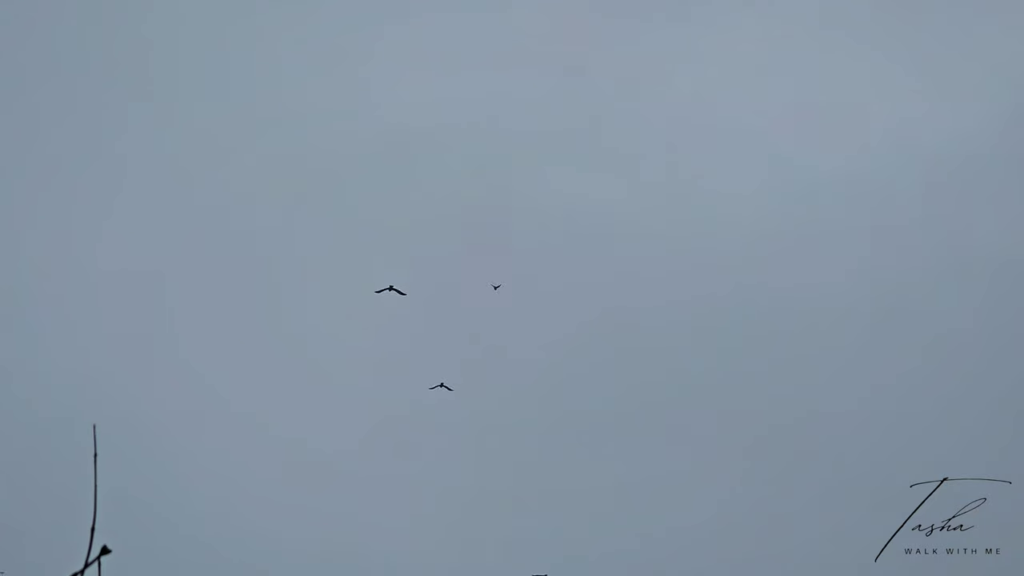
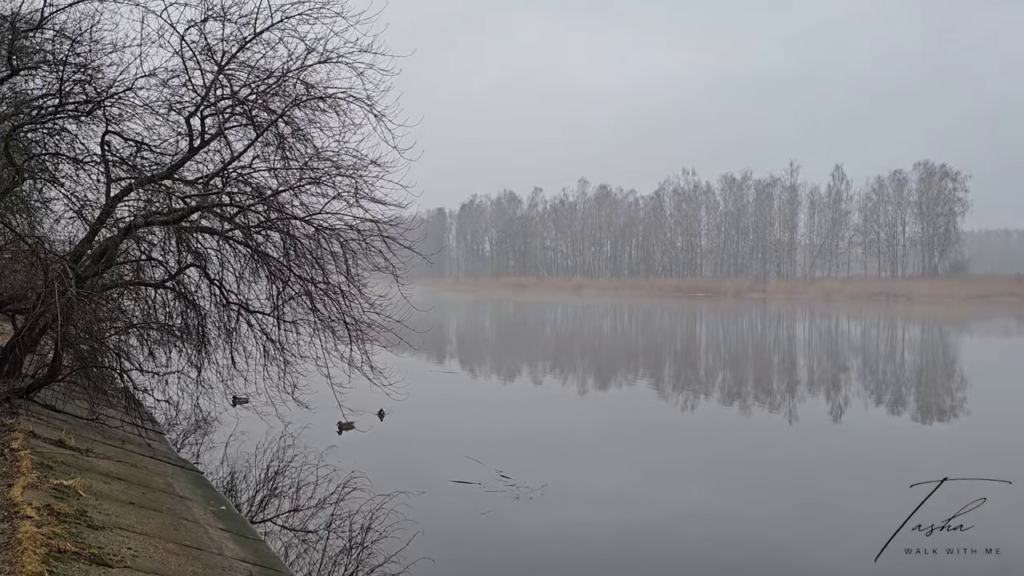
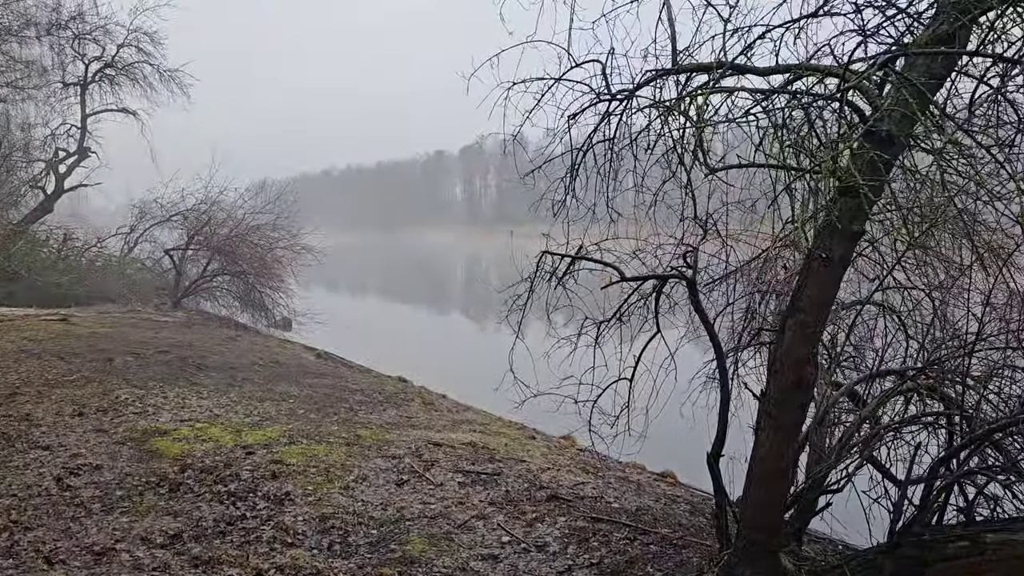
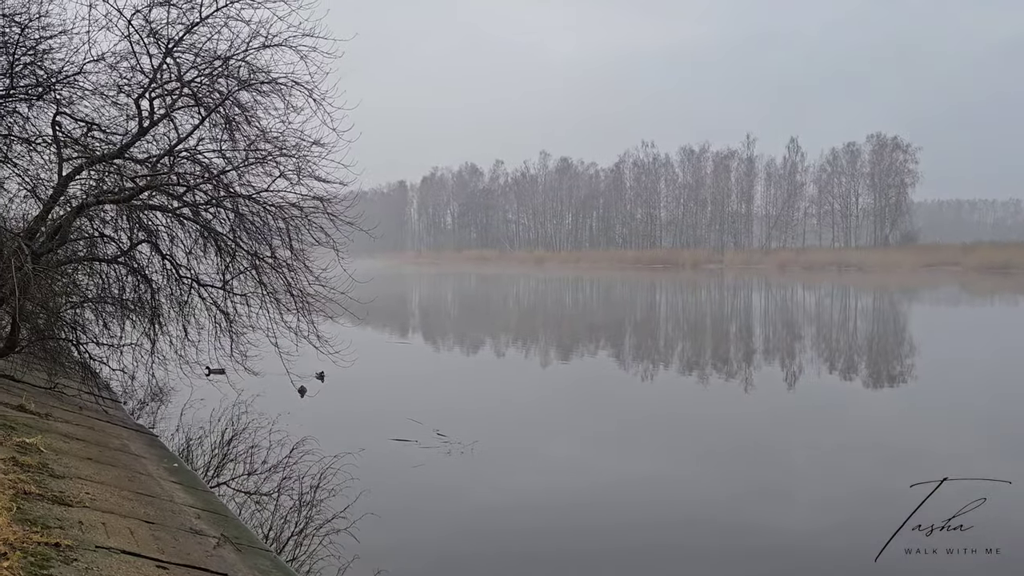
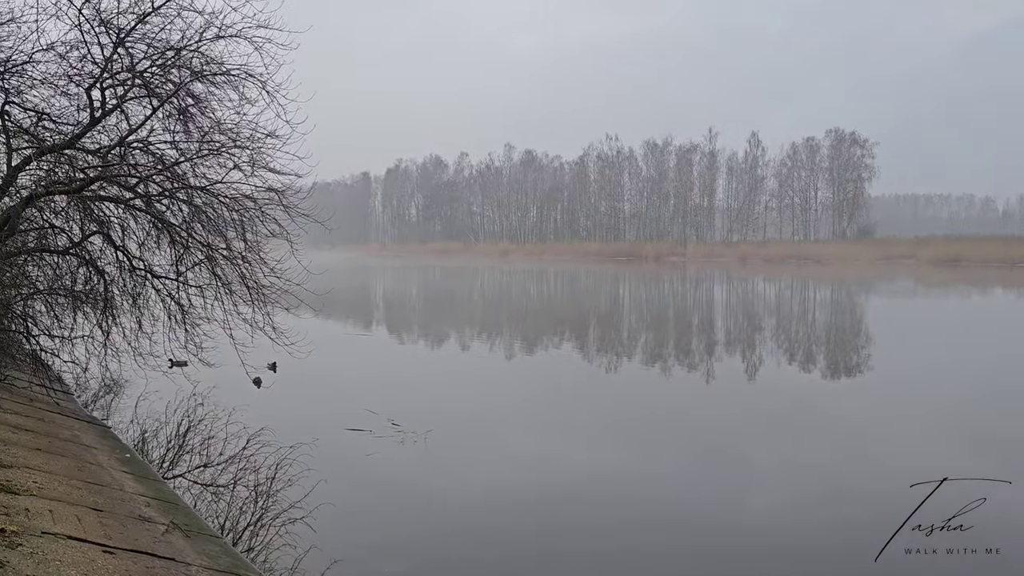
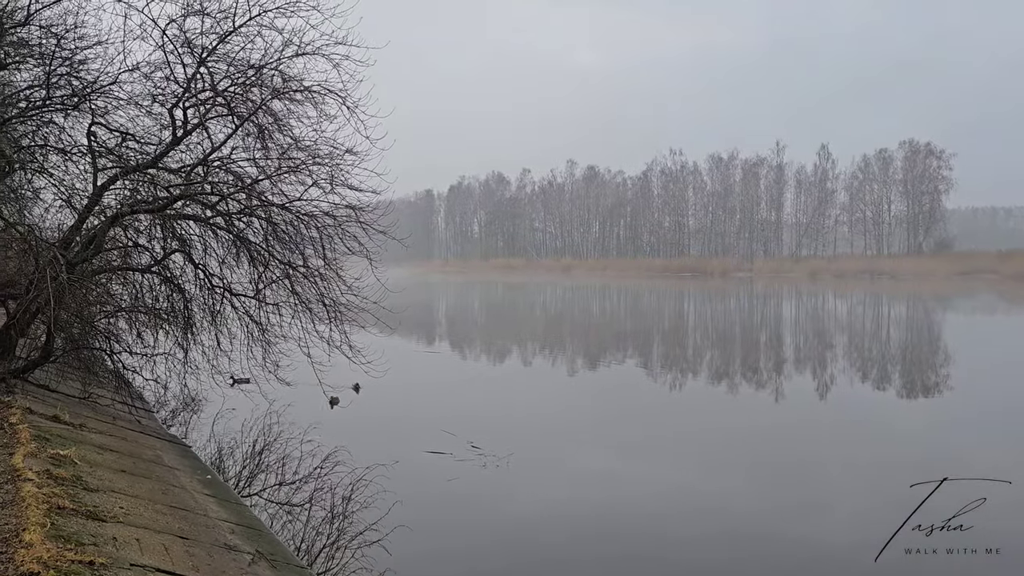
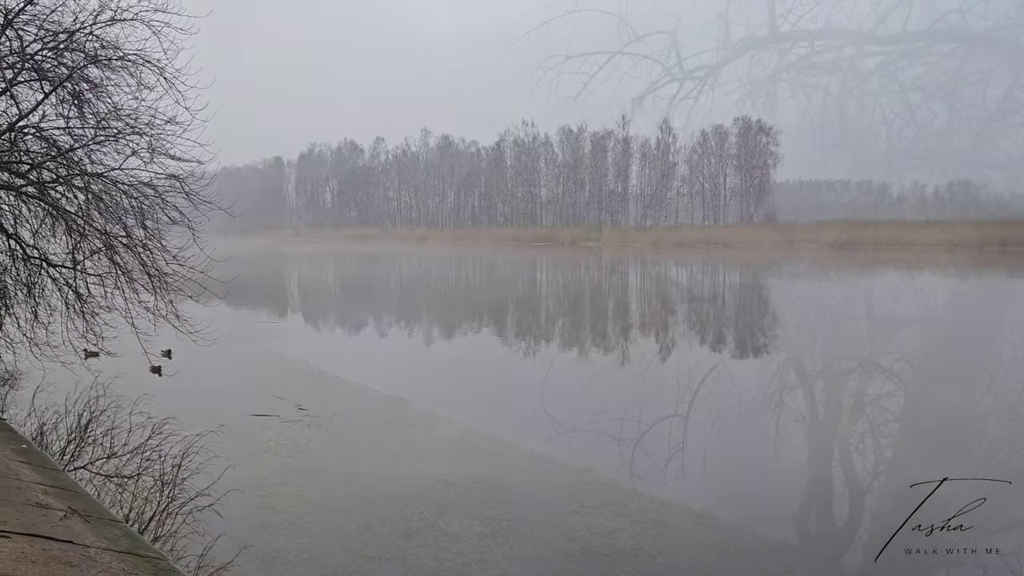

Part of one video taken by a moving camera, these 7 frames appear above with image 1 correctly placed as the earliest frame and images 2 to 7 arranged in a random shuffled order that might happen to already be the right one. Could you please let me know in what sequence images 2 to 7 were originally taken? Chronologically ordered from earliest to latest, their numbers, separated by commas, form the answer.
3, 7, 5, 4, 6, 2
